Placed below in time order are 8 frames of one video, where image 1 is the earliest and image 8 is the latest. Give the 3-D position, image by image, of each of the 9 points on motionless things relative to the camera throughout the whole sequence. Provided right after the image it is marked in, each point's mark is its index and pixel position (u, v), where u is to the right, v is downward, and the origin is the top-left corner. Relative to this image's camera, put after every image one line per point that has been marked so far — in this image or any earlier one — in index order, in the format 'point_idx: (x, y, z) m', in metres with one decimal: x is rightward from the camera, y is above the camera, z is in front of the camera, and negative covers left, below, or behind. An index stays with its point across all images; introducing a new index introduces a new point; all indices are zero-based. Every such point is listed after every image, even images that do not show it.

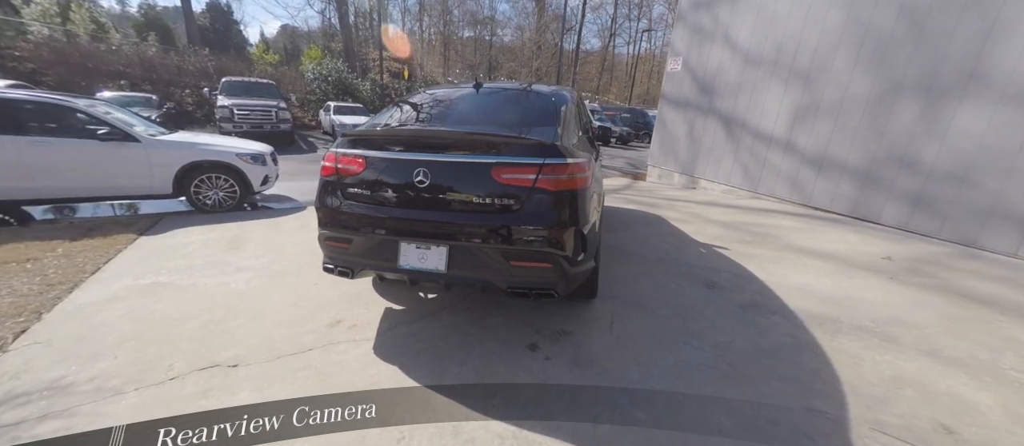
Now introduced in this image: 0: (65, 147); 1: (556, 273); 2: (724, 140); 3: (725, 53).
0: (-4.6, +0.8, +4.3) m
1: (+0.2, -0.3, +2.4) m
2: (+3.4, +1.4, +6.7) m
3: (+3.3, +2.7, +6.6) m
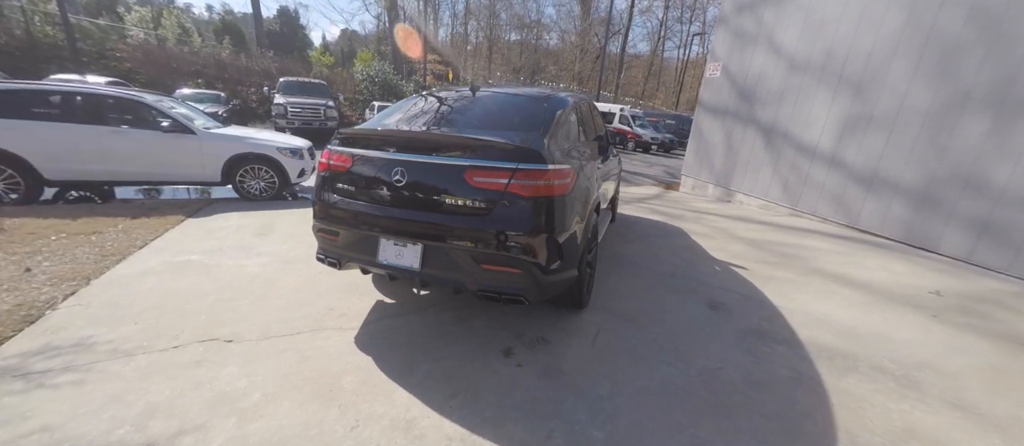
0: (-4.5, +1.0, +4.9) m
1: (+0.1, -0.3, +2.4) m
2: (+3.8, +1.1, +6.3) m
3: (+3.8, +2.5, +6.2) m
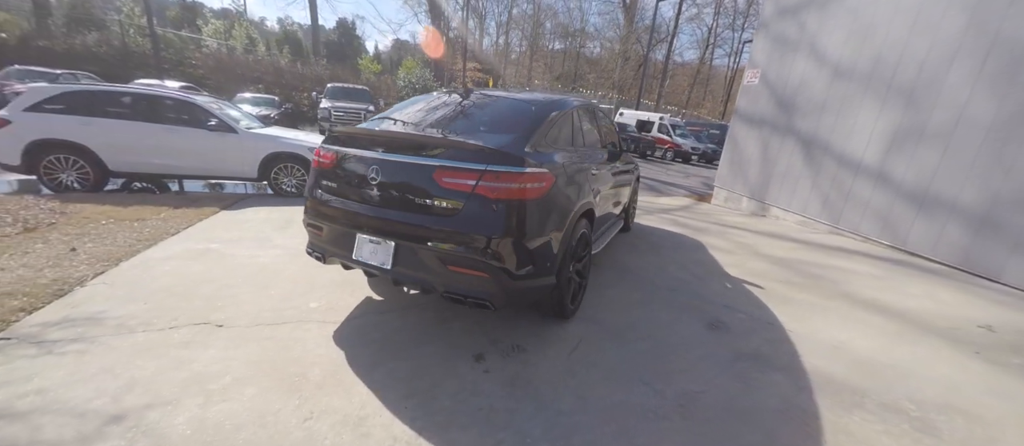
0: (-4.2, +1.2, +5.4) m
1: (-0.1, -0.4, +2.4) m
2: (+4.1, +0.8, +5.8) m
3: (+4.2, +2.2, +5.7) m
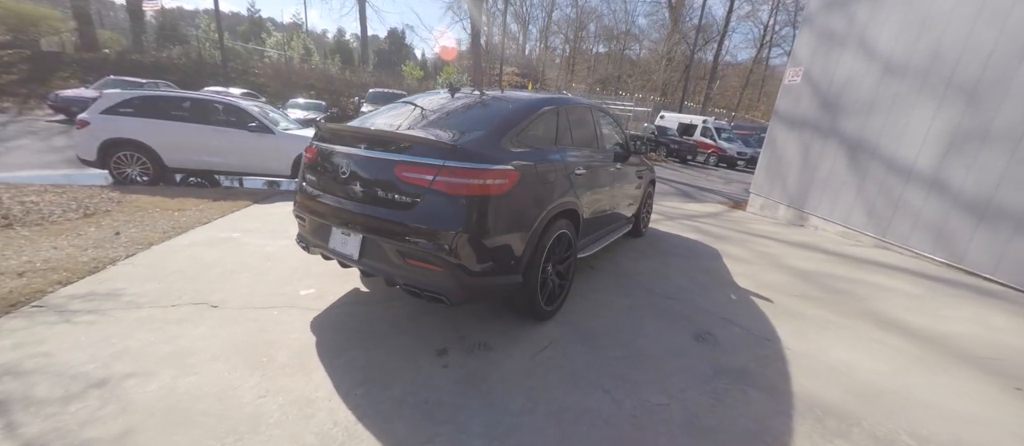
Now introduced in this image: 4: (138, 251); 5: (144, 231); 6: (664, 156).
0: (-4.0, +1.3, +5.9) m
1: (-0.4, -0.3, +2.4) m
2: (+4.3, +0.7, +5.3) m
3: (+4.4, +2.1, +5.2) m
4: (-3.3, -0.2, +3.6) m
5: (-3.6, -0.1, +4.0) m
6: (+5.1, +2.4, +14.5) m
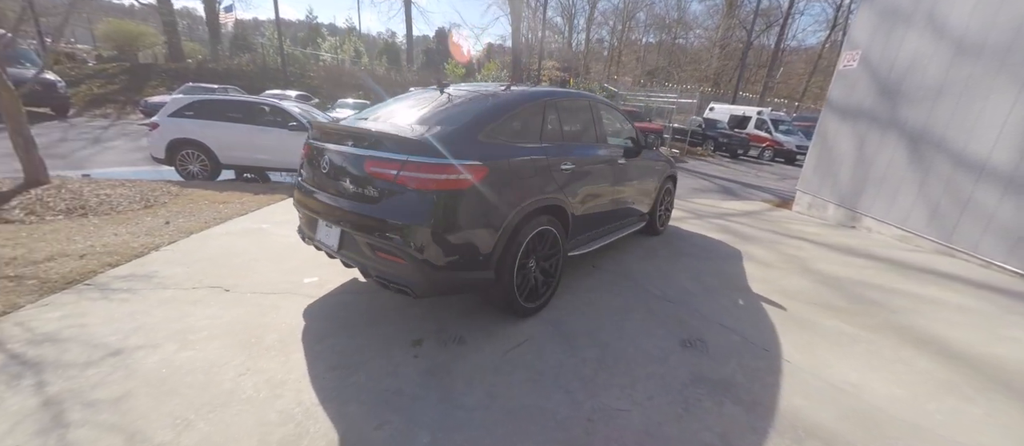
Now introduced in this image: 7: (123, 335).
0: (-3.7, +1.4, +6.5) m
1: (-0.6, -0.3, +2.4) m
2: (+4.5, +0.7, +4.6) m
3: (+4.6, +2.0, +4.5) m
4: (-3.3, -0.2, +4.1) m
5: (-3.6, 0.0, +4.5) m
6: (+6.6, +2.4, +13.7) m
7: (-2.5, -0.7, +2.6) m
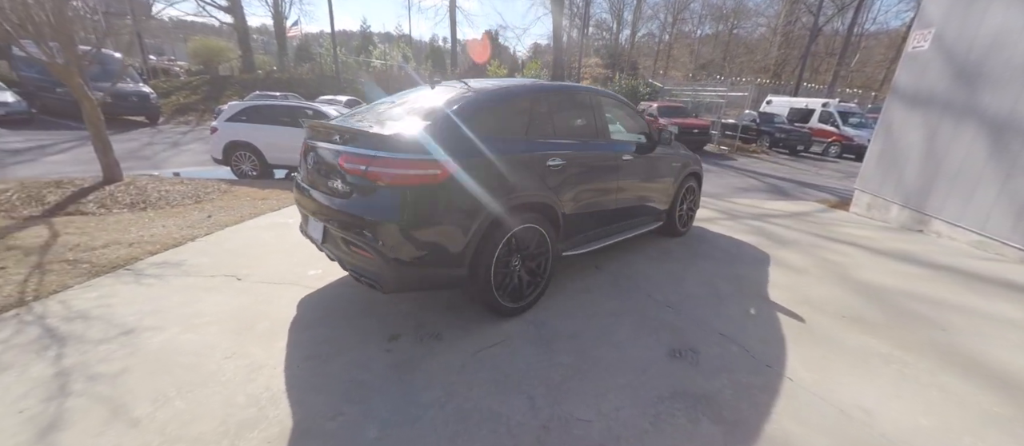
0: (-3.2, +1.4, +6.9) m
1: (-0.8, -0.3, +2.4) m
2: (+4.5, +0.6, +3.9) m
3: (+4.7, +2.0, +3.8) m
4: (-3.2, -0.1, +4.5) m
5: (-3.4, +0.1, +4.9) m
6: (+7.9, +2.3, +12.6) m
7: (-2.6, -0.7, +2.9) m
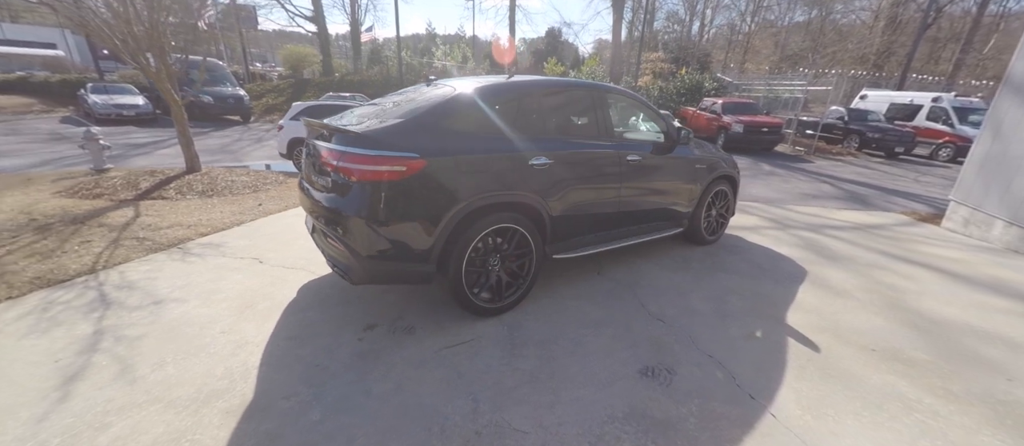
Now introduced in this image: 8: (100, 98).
0: (-2.5, +1.6, +7.3) m
1: (-1.0, -0.2, +2.5) m
2: (+4.6, +0.4, +3.0) m
3: (+4.7, +1.8, +2.9) m
4: (-3.0, +0.1, +4.9) m
5: (-3.1, +0.2, +5.4) m
6: (+9.5, +2.0, +10.9) m
7: (-2.7, -0.5, +3.3) m
8: (-11.5, +3.5, +11.4) m
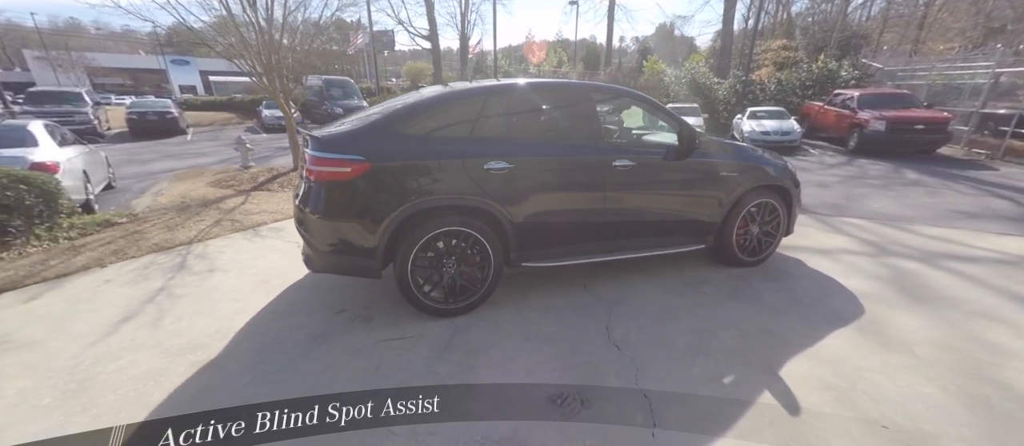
0: (-1.2, +1.6, +7.7) m
1: (-1.3, -0.1, +2.7) m
2: (+4.1, +0.2, +1.5) m
3: (+4.3, +1.5, +1.3) m
4: (-2.5, +0.2, +5.6) m
5: (-2.4, +0.4, +6.1) m
6: (+11.3, +1.2, +7.5) m
7: (-2.8, -0.4, +4.0) m
8: (-8.4, +3.9, +14.4) m
